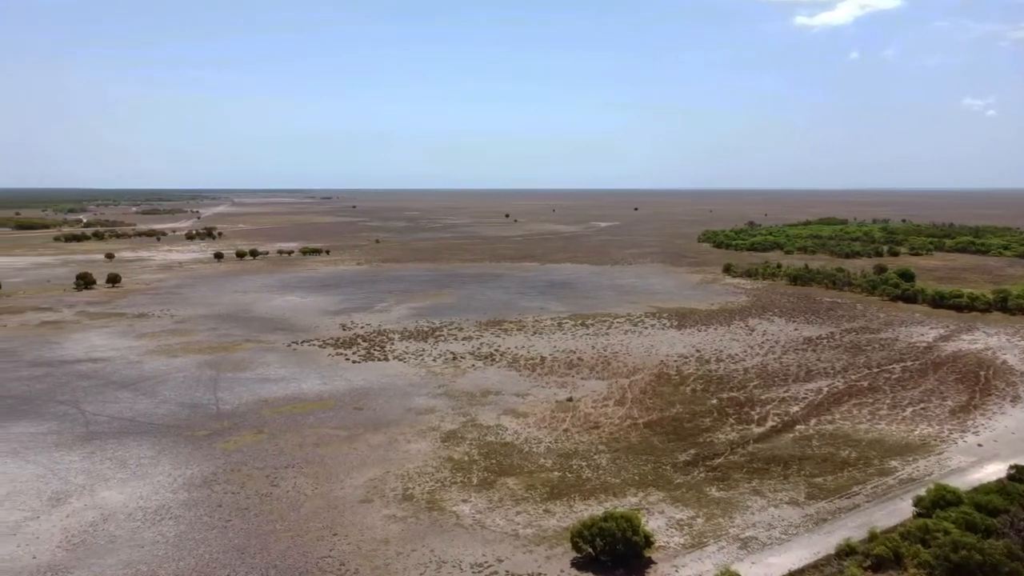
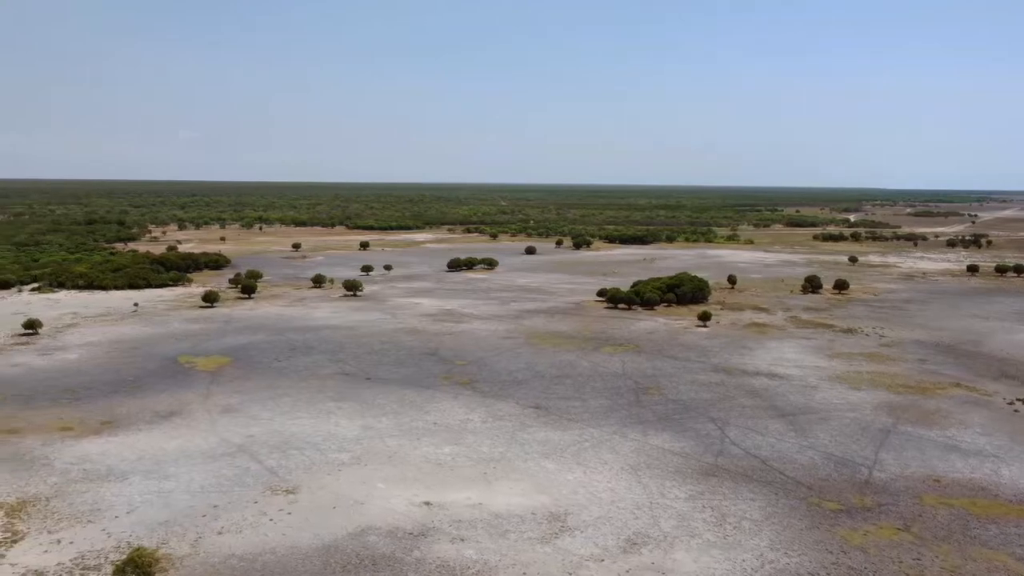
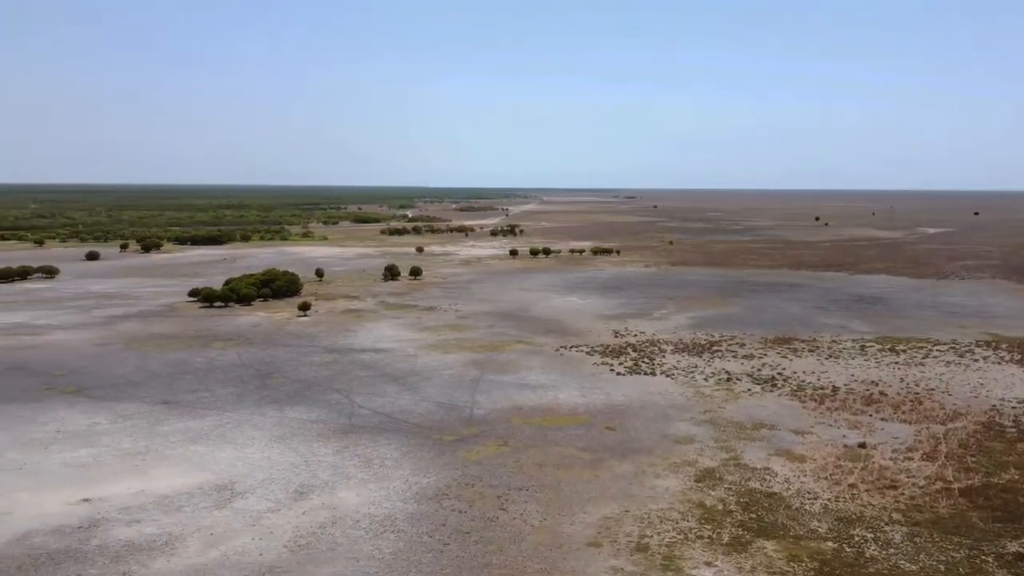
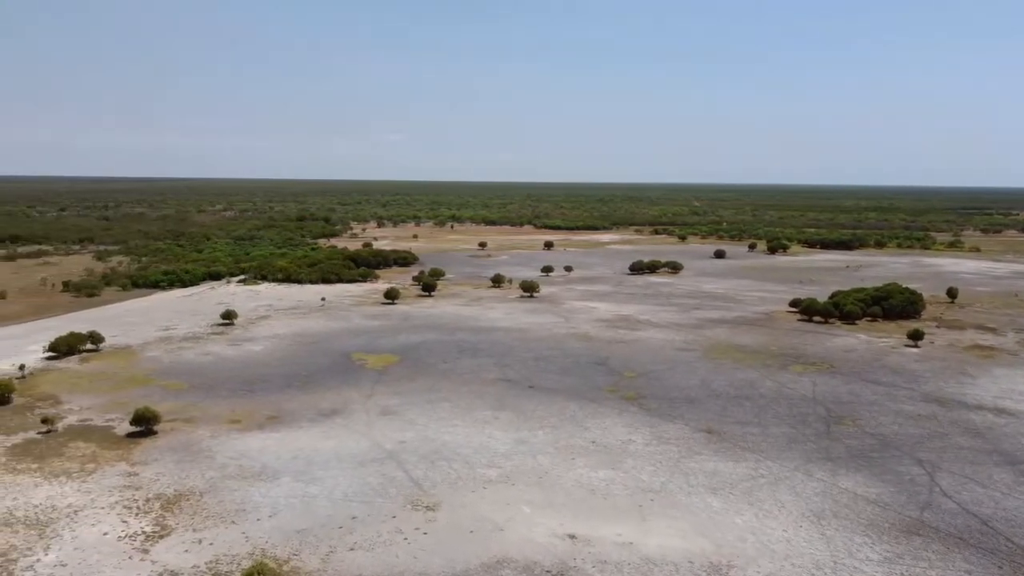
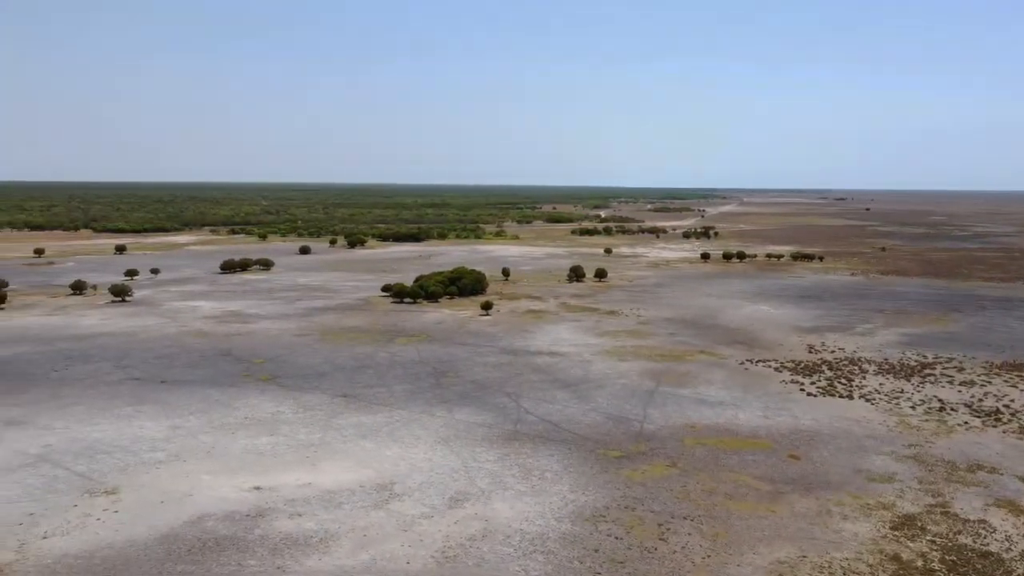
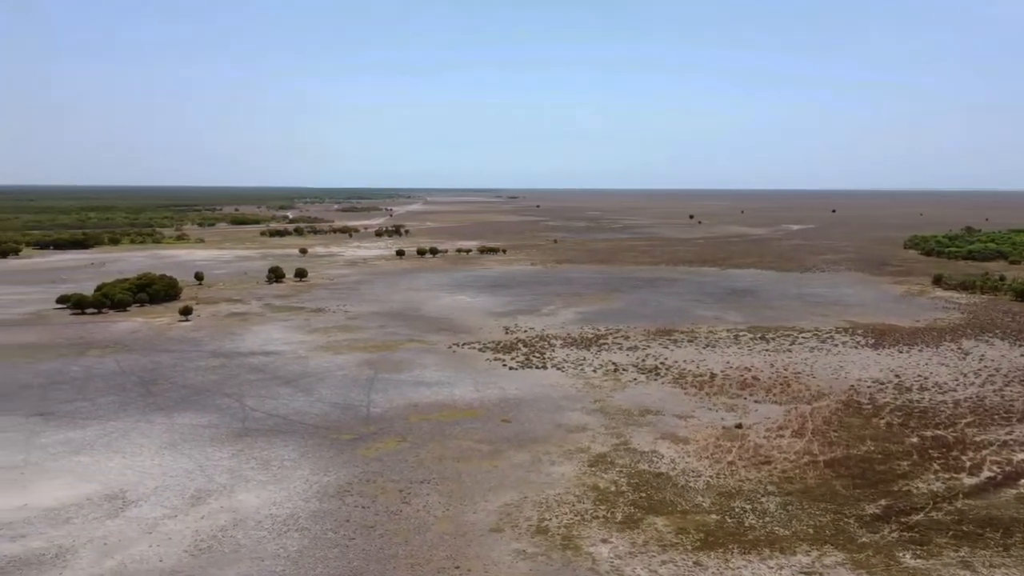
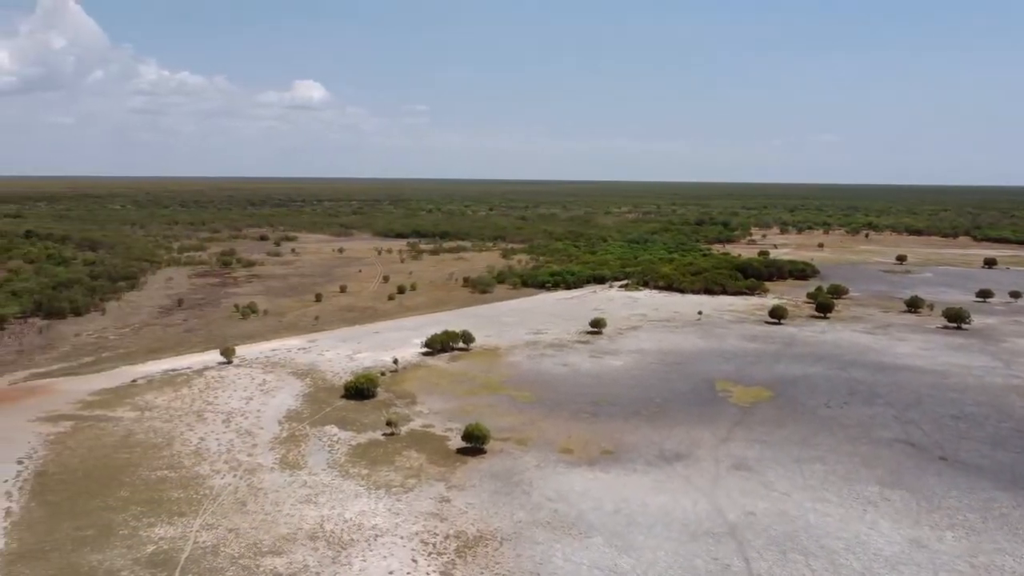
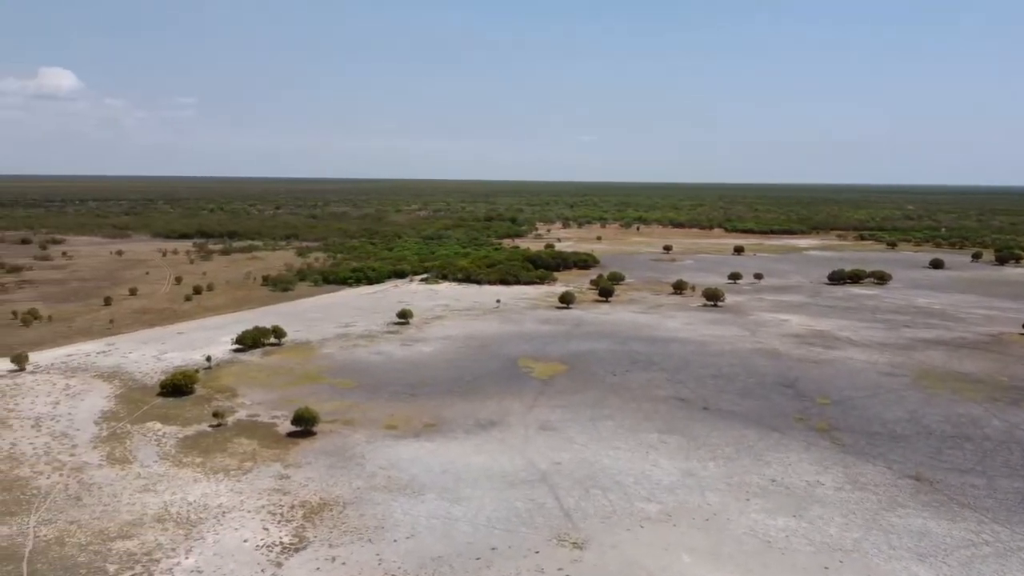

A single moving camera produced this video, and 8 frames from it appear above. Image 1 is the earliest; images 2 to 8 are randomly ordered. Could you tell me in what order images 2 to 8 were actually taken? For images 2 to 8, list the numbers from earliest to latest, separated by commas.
6, 3, 5, 2, 4, 8, 7
